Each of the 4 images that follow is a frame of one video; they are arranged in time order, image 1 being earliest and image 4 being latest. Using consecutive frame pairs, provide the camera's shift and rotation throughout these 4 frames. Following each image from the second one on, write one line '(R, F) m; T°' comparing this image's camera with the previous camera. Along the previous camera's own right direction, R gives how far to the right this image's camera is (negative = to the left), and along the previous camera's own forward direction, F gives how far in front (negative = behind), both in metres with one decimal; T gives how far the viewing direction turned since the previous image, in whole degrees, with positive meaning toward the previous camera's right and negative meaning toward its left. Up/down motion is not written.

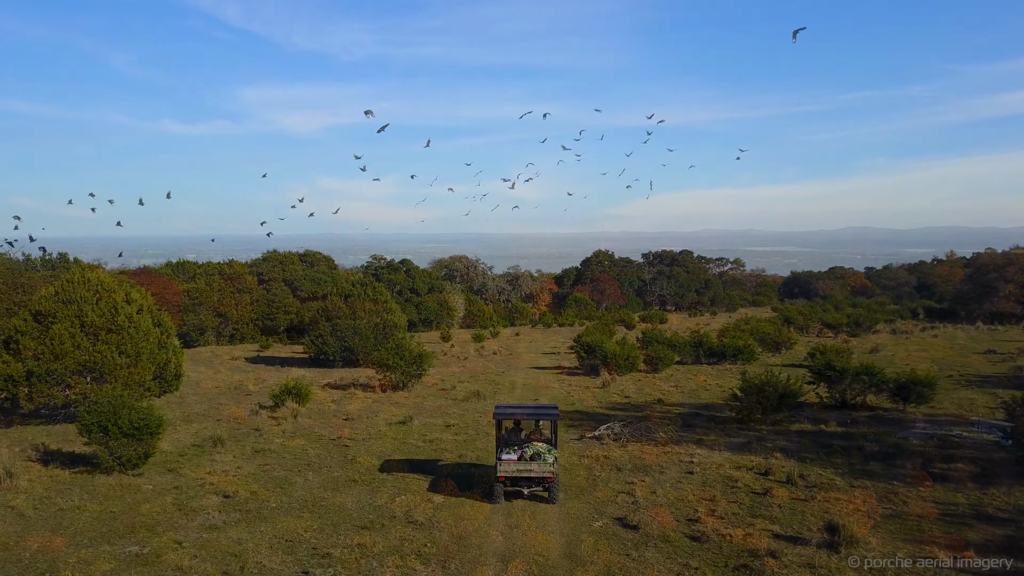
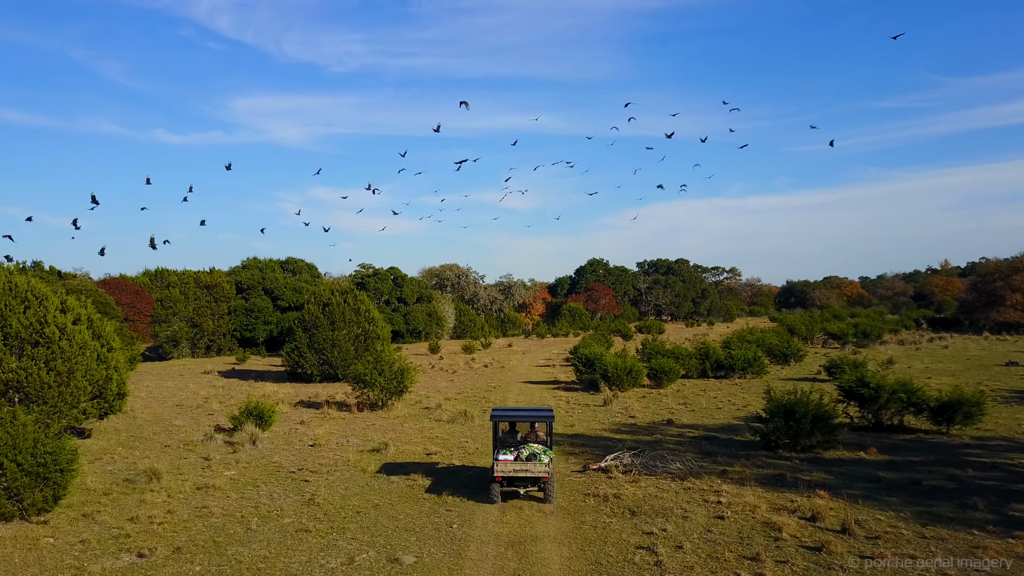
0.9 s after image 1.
(0.0, +2.4) m; +1°
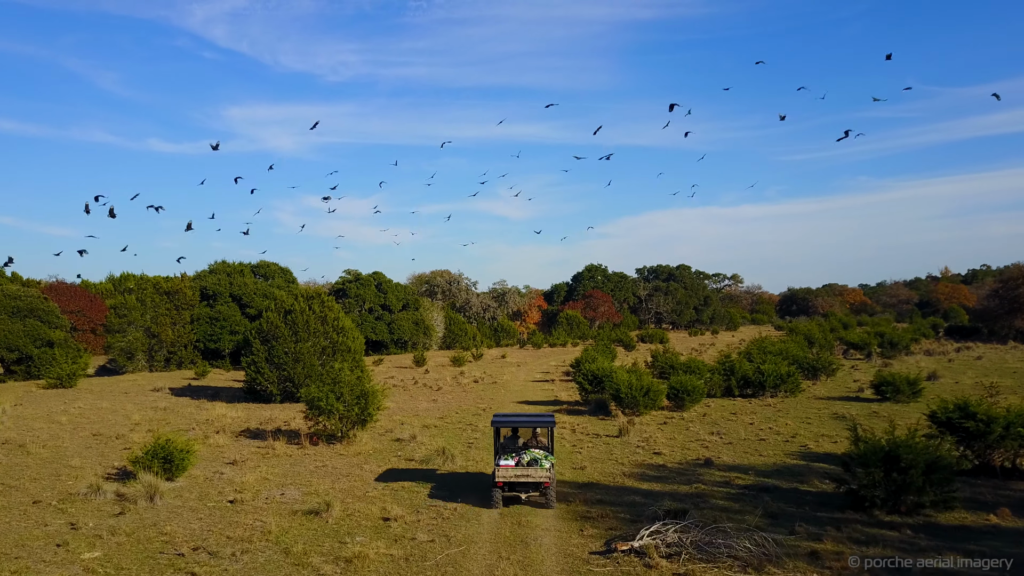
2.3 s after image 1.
(0.0, +4.3) m; 0°
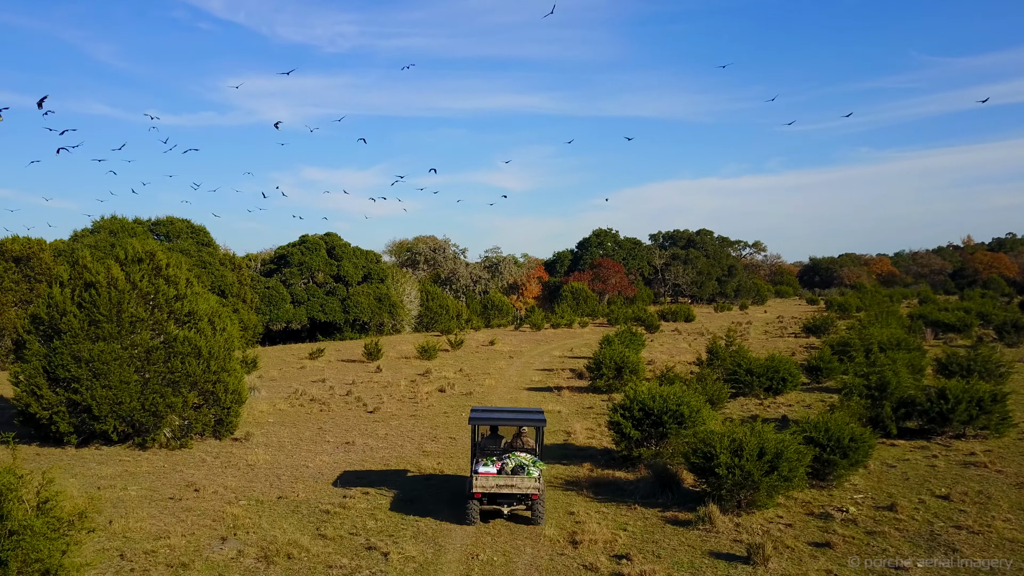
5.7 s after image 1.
(+0.5, +11.7) m; 0°
